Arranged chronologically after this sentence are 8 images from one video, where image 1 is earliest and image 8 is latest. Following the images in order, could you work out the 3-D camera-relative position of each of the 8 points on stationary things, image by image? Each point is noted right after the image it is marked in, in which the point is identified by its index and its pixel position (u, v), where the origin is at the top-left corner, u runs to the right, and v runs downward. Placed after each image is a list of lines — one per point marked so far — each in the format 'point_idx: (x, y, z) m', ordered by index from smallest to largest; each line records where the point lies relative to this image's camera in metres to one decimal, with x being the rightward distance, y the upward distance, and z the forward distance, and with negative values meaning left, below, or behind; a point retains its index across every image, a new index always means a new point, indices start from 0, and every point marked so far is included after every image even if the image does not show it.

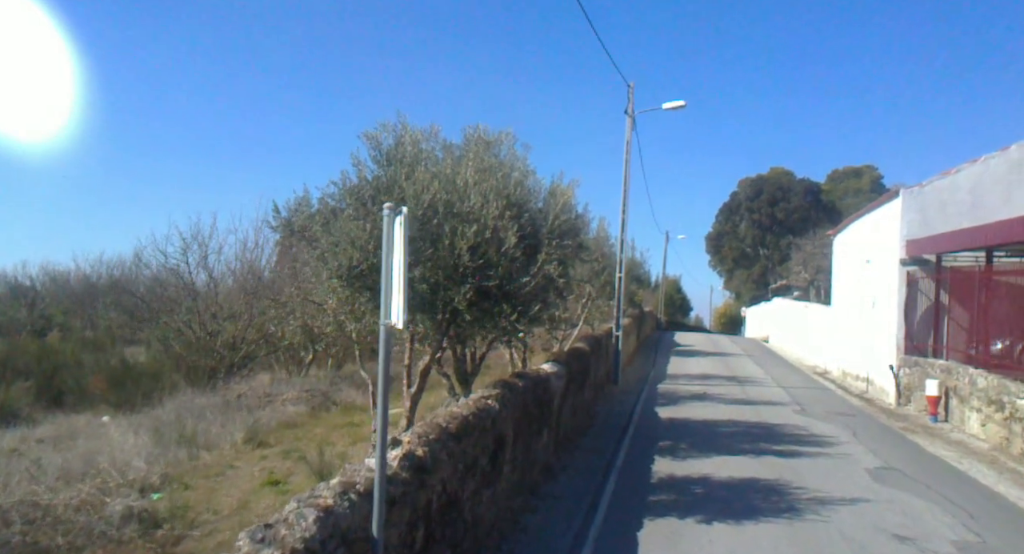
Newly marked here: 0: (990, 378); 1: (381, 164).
0: (+8.0, -1.7, +14.3) m
1: (-1.2, +1.1, +8.0) m
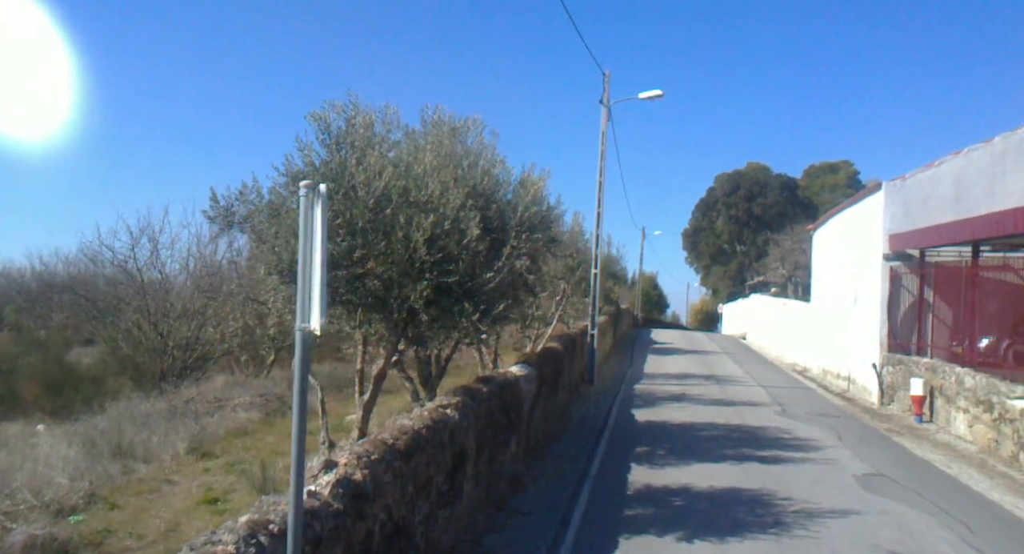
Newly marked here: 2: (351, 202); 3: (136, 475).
0: (+7.5, -1.6, +13.8) m
1: (-1.5, +1.1, +7.3) m
2: (-1.3, +0.6, +6.8) m
3: (-3.6, -1.9, +8.1) m
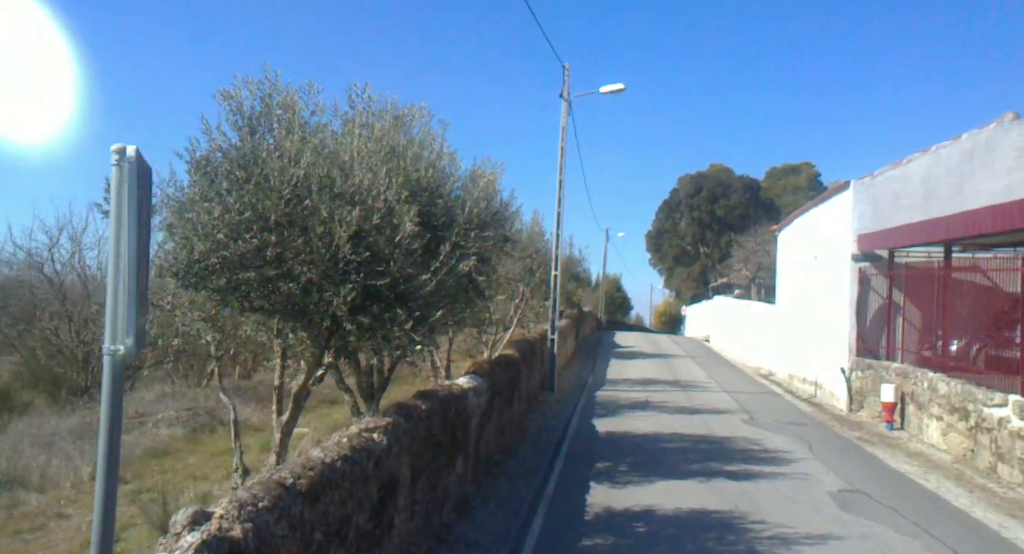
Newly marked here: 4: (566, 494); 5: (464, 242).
0: (+6.8, -1.7, +13.2) m
1: (-2.0, +1.1, +6.3) m
2: (-1.7, +0.6, +5.8) m
3: (-4.1, -1.9, +7.0) m
4: (+0.6, -2.4, +9.3) m
5: (-0.6, +0.4, +8.9) m
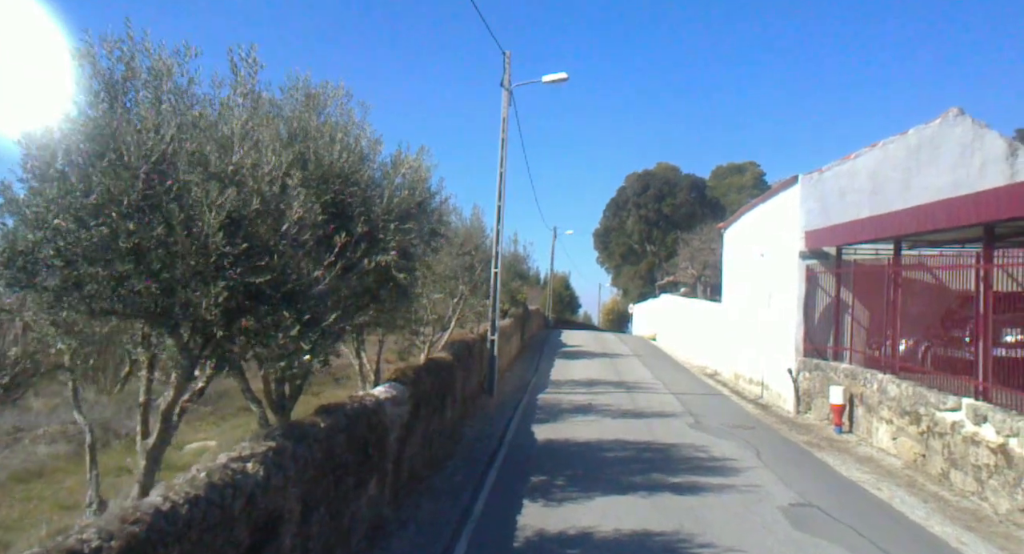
0: (+5.8, -1.6, +12.7) m
1: (-2.6, +1.1, +5.3) m
2: (-2.3, +0.6, +4.8) m
3: (-4.7, -1.9, +5.9) m
4: (-0.2, -2.3, +8.4) m
5: (-1.3, +0.4, +8.0) m
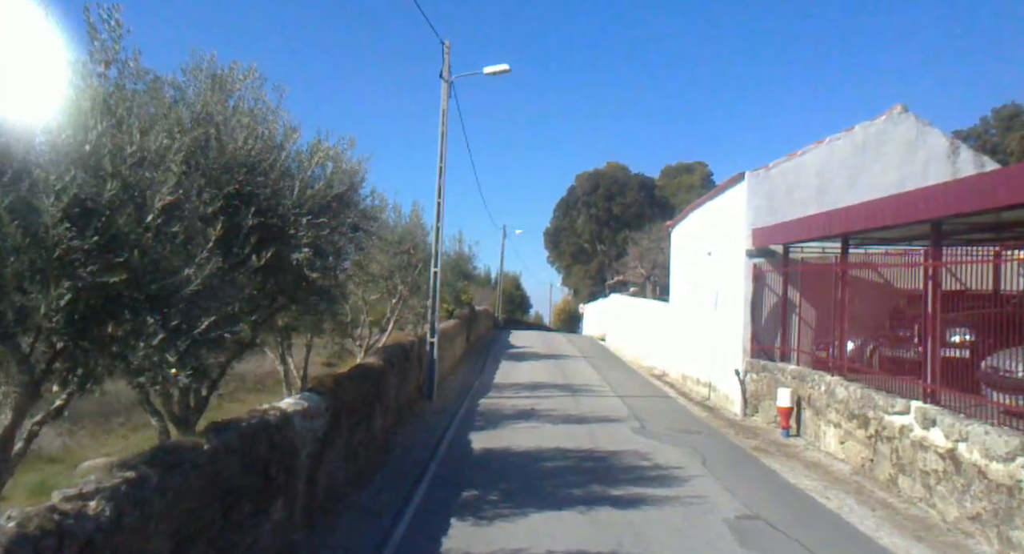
0: (+4.9, -1.6, +12.3) m
1: (-3.1, +1.1, +4.4) m
2: (-2.7, +0.6, +4.0) m
3: (-5.2, -1.9, +4.9) m
4: (-0.8, -2.3, +7.7) m
5: (-2.0, +0.4, +7.2) m
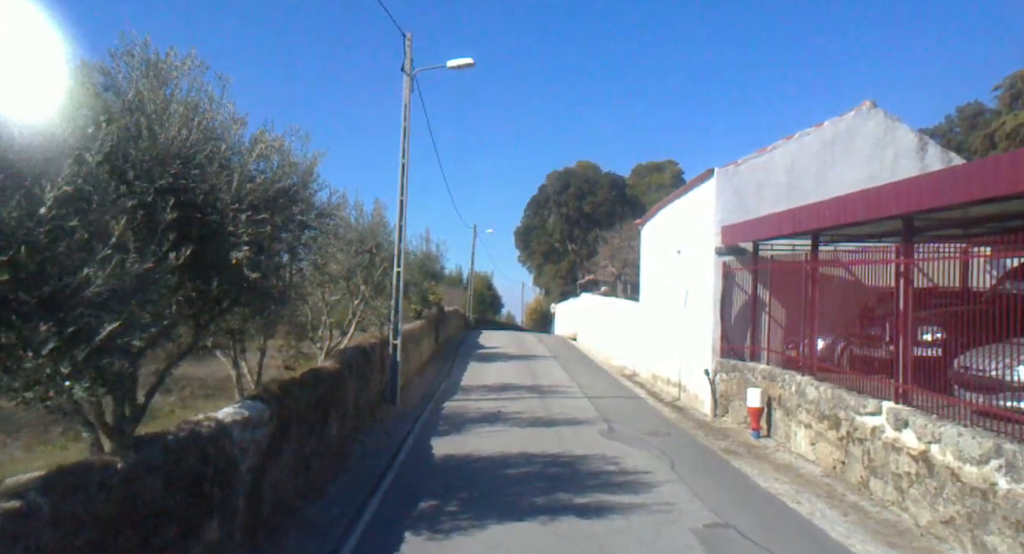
0: (+4.4, -1.6, +12.1) m
1: (-3.4, +1.1, +3.9) m
2: (-3.0, +0.6, +3.5) m
3: (-5.5, -1.9, +4.3) m
4: (-1.2, -2.3, +7.3) m
5: (-2.3, +0.4, +6.7) m
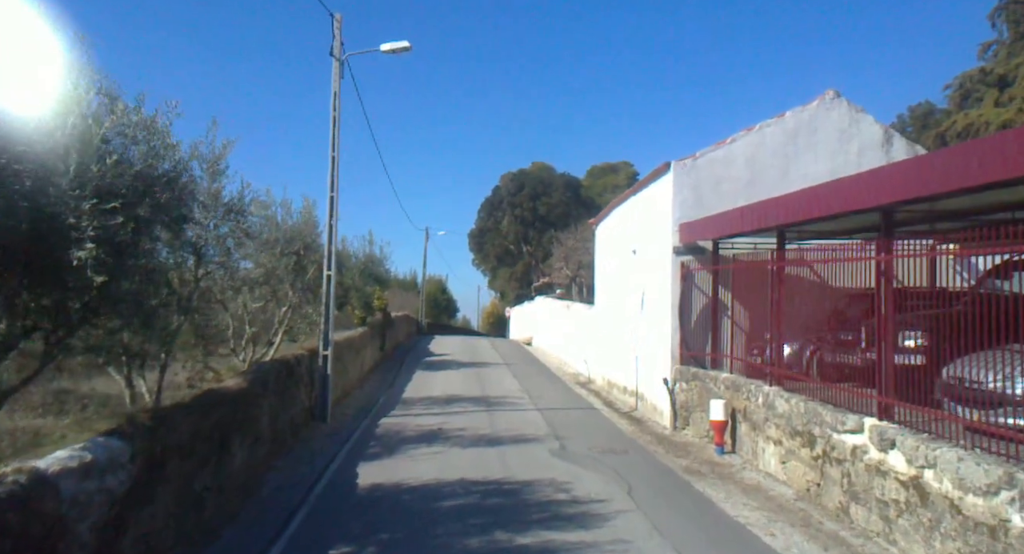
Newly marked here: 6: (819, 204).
0: (+3.6, -1.6, +10.9) m
1: (-3.8, +1.1, +2.4) m
2: (-3.4, +0.6, +2.0) m
3: (-5.9, -2.0, +2.7) m
4: (-1.8, -2.4, +5.8) m
5: (-2.9, +0.4, +5.2) m
6: (+4.1, +1.0, +11.2) m
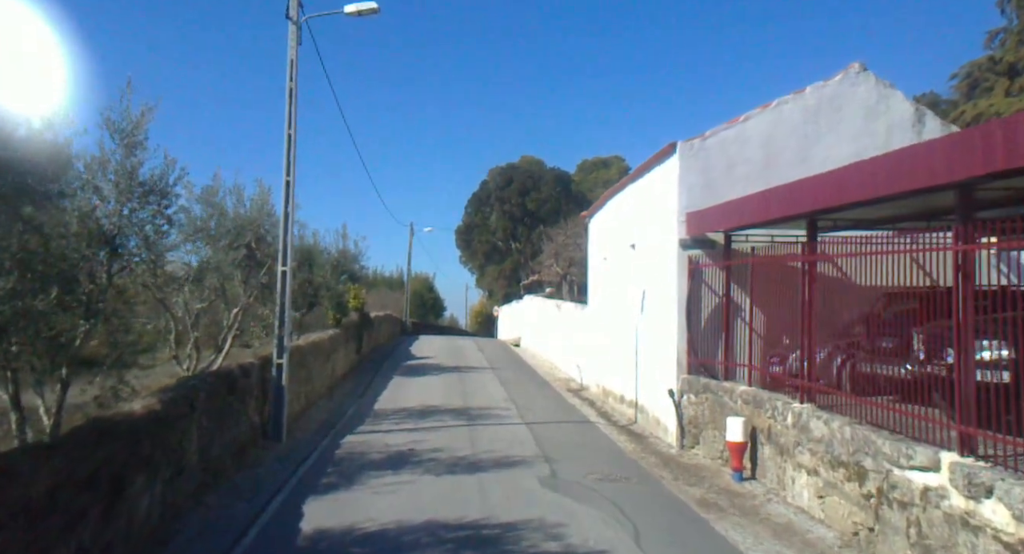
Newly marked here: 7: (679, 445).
0: (+3.4, -1.5, +9.0) m
1: (-3.9, +1.1, +0.4) m
2: (-3.5, +0.6, 0.0) m
3: (-6.0, -1.9, +0.7) m
4: (-1.9, -2.3, +3.9) m
5: (-3.0, +0.4, +3.2) m
6: (+3.9, +1.0, +9.3) m
7: (+2.7, -2.7, +13.5) m
